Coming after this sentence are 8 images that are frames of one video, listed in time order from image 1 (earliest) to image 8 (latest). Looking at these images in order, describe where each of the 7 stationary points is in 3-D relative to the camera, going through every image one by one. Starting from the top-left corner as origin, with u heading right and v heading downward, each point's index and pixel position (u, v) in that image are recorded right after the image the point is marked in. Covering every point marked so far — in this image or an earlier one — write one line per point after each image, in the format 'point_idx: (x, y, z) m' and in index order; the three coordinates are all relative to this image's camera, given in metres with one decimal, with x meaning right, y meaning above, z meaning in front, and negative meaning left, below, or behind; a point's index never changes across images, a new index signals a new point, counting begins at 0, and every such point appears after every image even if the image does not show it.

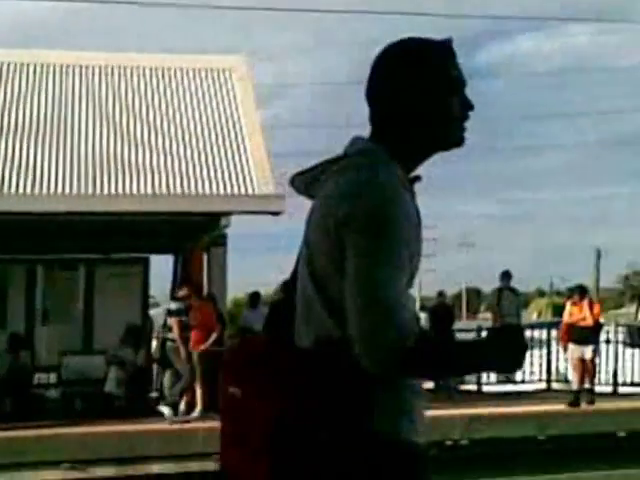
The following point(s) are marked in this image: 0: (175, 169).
0: (-2.4, +1.2, +16.5) m
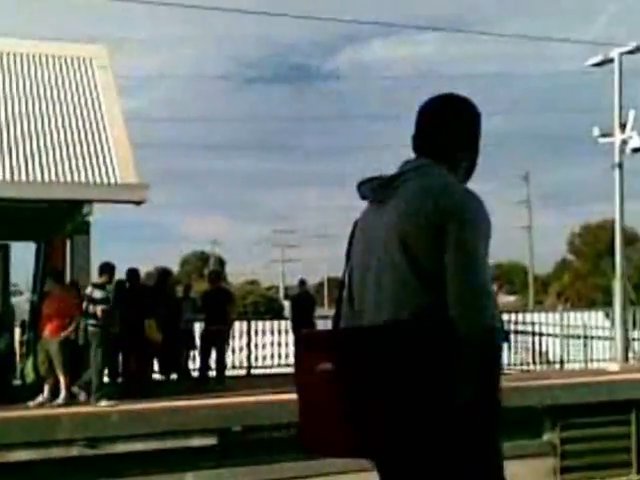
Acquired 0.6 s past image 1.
0: (-4.8, +1.4, +16.5) m
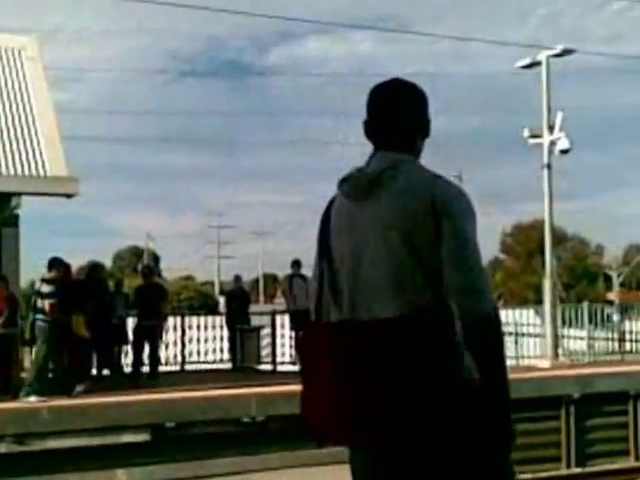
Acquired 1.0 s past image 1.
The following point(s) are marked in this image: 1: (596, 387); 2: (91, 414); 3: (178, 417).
0: (-5.9, +1.5, +16.1) m
1: (+3.3, -1.8, +11.7) m
2: (-2.3, -1.7, +9.8) m
3: (-1.5, -1.8, +10.2) m
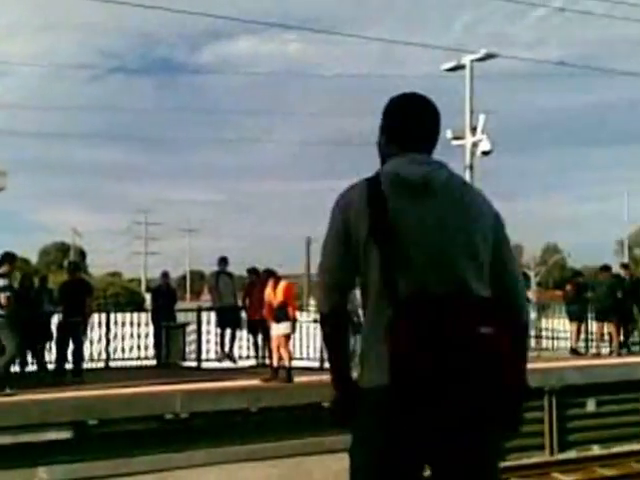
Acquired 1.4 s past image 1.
0: (-7.1, +1.6, +15.7) m
1: (+2.4, -1.8, +12.1) m
2: (-3.1, -1.7, +9.7) m
3: (-2.3, -1.8, +10.2) m
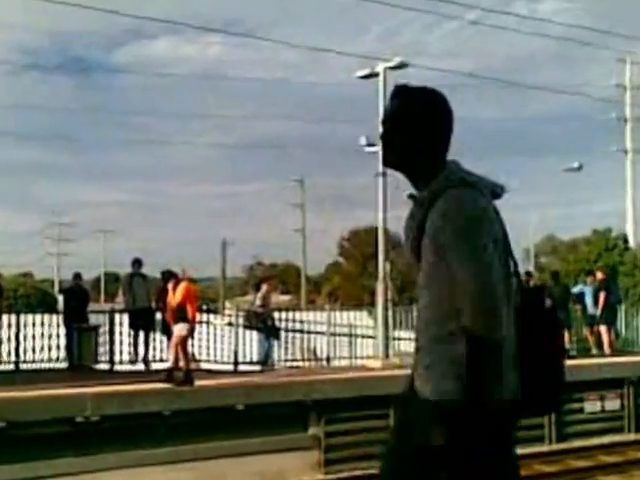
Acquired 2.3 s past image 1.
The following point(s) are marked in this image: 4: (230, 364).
0: (-8.4, +1.7, +15.2) m
1: (+1.3, -1.8, +12.3) m
2: (-3.9, -1.7, +9.5) m
3: (-3.2, -1.8, +10.0) m
4: (-1.5, -2.1, +16.8) m
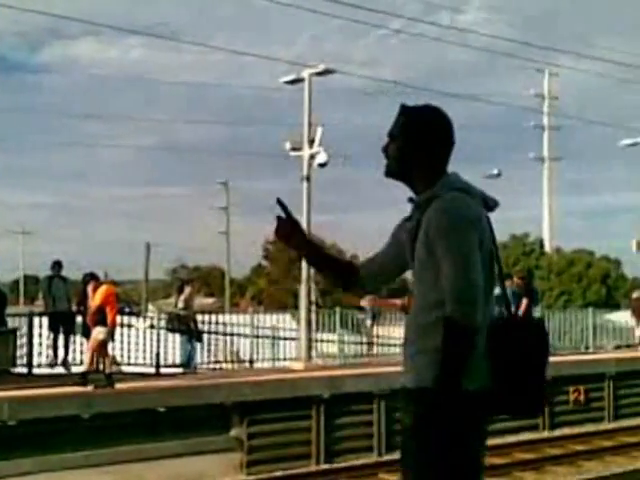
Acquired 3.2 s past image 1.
0: (-9.5, +1.7, +14.5) m
1: (+0.3, -1.9, +12.4) m
2: (-4.6, -1.7, +9.2) m
3: (-4.0, -1.8, +9.8) m
4: (-2.9, -2.2, +16.6) m
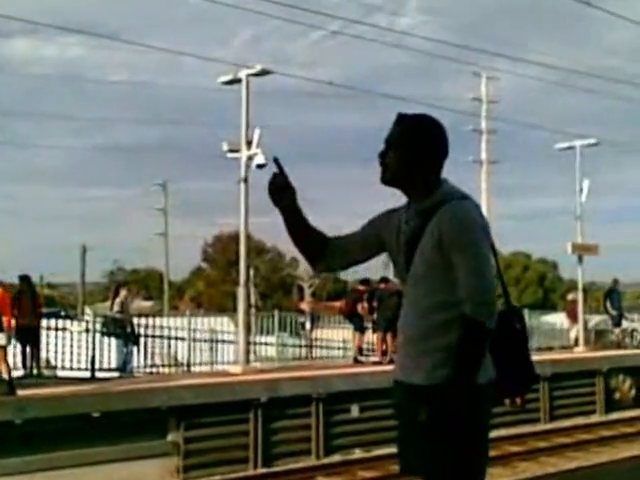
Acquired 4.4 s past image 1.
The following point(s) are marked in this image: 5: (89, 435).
0: (-10.4, +1.7, +13.9) m
1: (-0.5, -1.9, +12.4) m
2: (-5.2, -1.7, +8.9) m
3: (-4.6, -1.8, +9.5) m
4: (-3.9, -2.3, +16.4) m
5: (-2.7, -2.2, +11.2) m
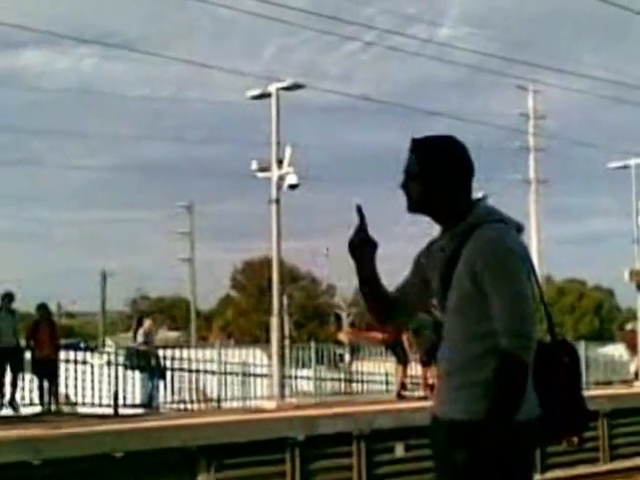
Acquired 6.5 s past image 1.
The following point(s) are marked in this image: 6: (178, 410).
0: (-10.0, +1.3, +13.0) m
1: (0.0, -2.2, +11.5) m
2: (-4.7, -1.9, +8.0) m
3: (-4.1, -2.1, +8.6) m
4: (-3.5, -2.6, +15.5) m
5: (-2.2, -2.5, +10.4) m
6: (-1.7, -2.0, +11.7) m
